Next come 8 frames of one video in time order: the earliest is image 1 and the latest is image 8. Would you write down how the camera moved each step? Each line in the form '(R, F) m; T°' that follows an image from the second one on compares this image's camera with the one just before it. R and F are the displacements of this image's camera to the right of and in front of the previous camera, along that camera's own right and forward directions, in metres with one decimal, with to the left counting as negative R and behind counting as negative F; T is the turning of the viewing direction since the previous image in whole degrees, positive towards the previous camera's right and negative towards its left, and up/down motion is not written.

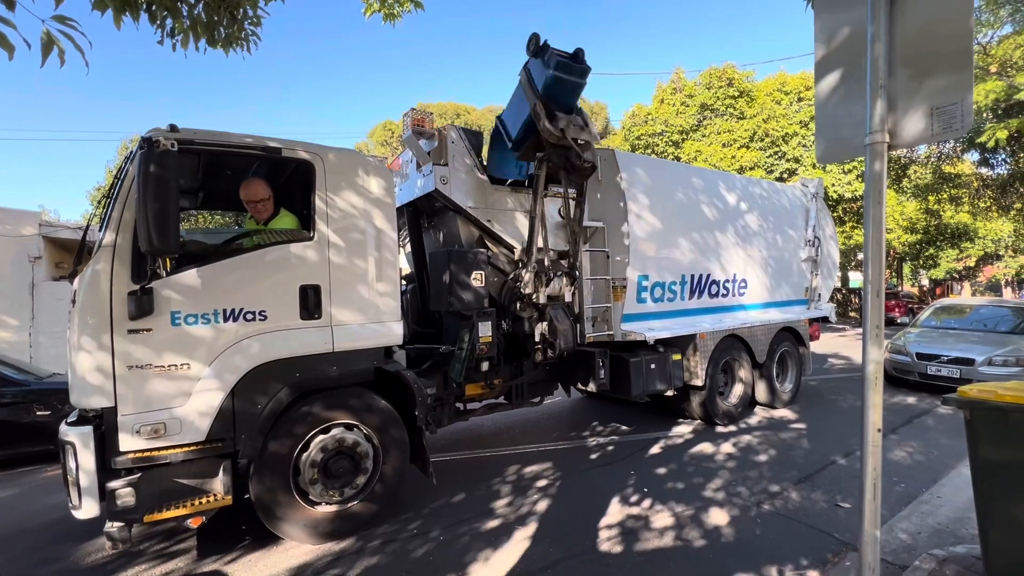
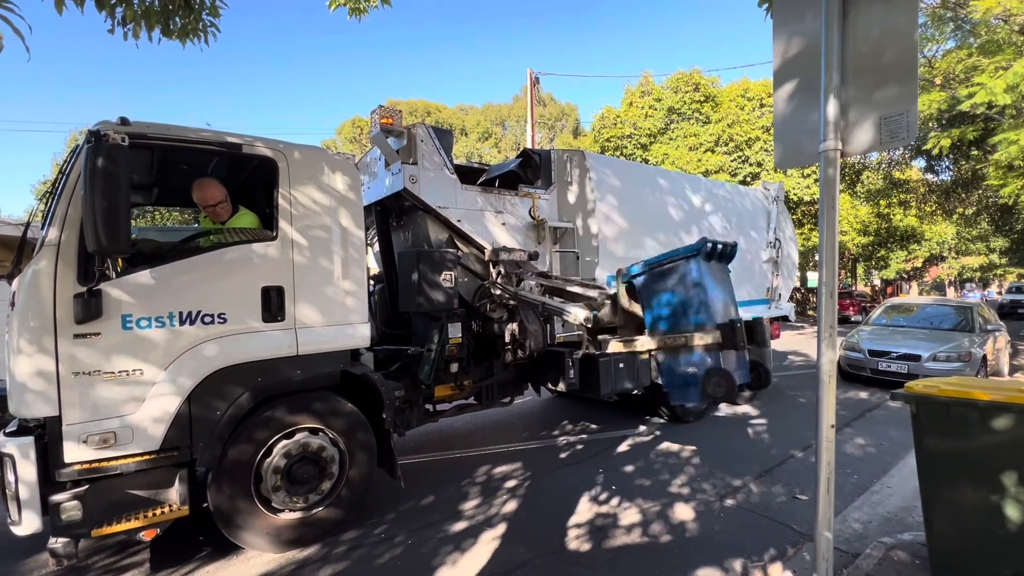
(0.0, 0.0) m; +3°
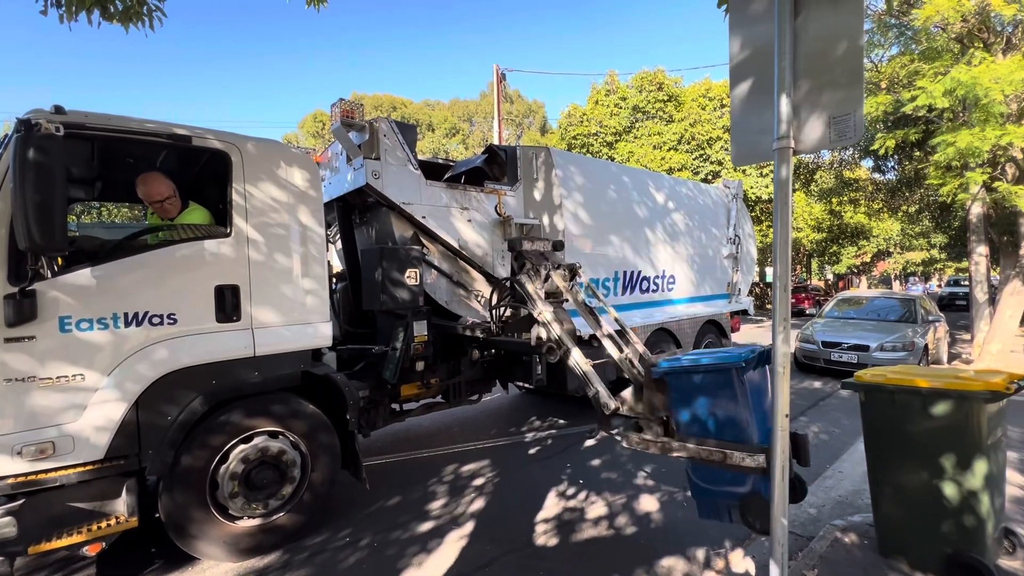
(0.0, 0.0) m; +4°
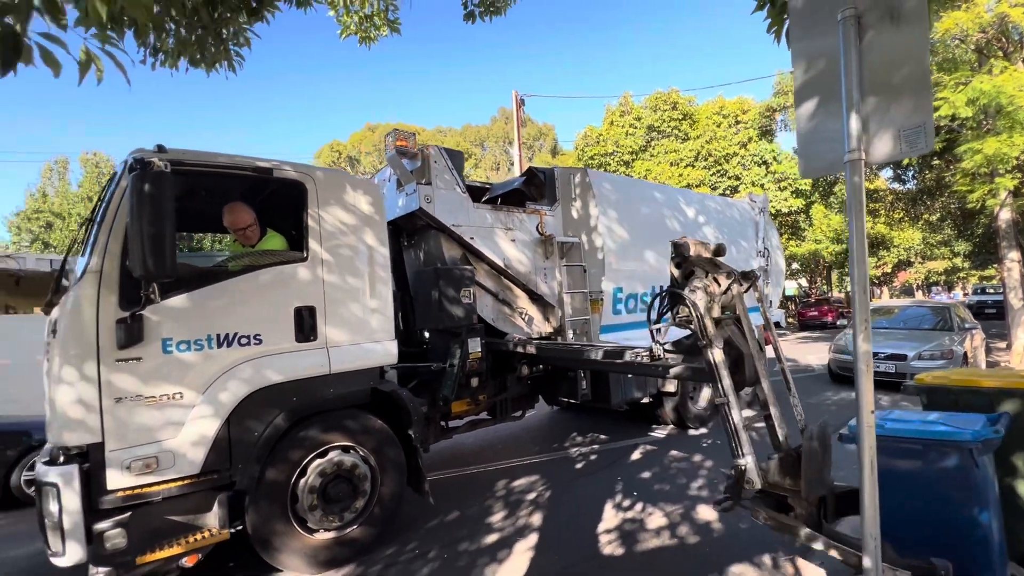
(-0.4, -0.2) m; -1°
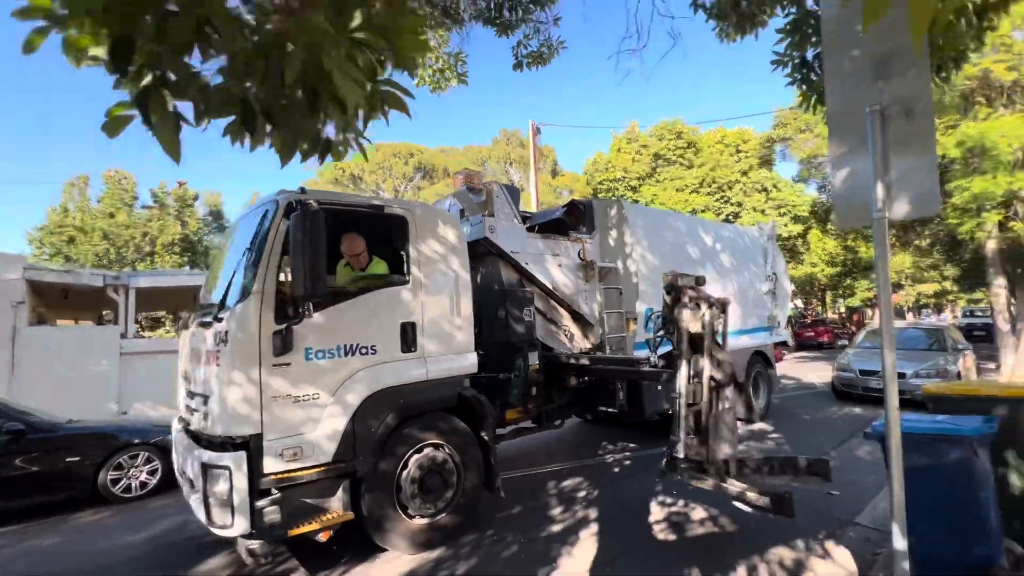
(-0.8, -0.7) m; +1°
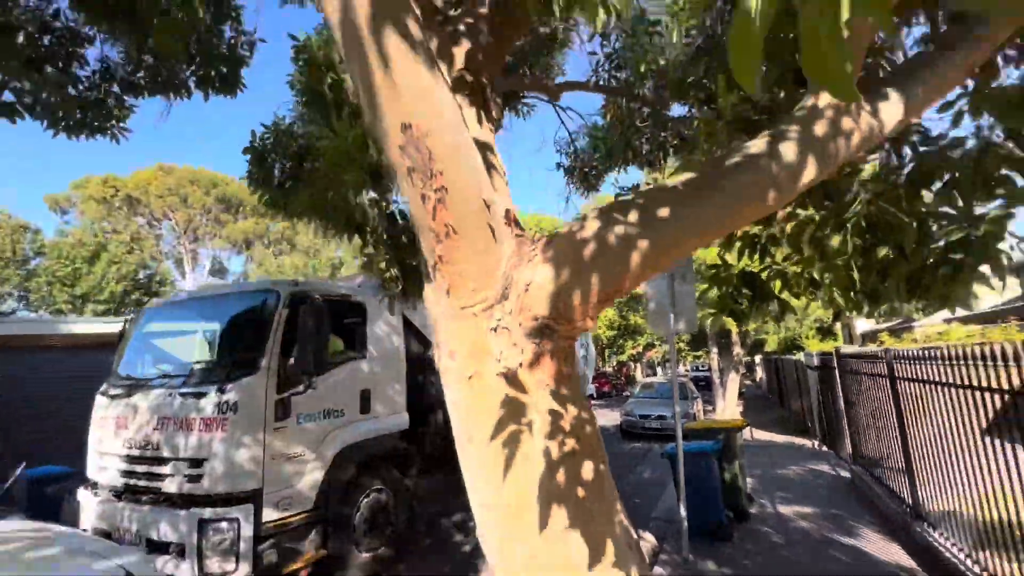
(-1.7, -1.5) m; +23°
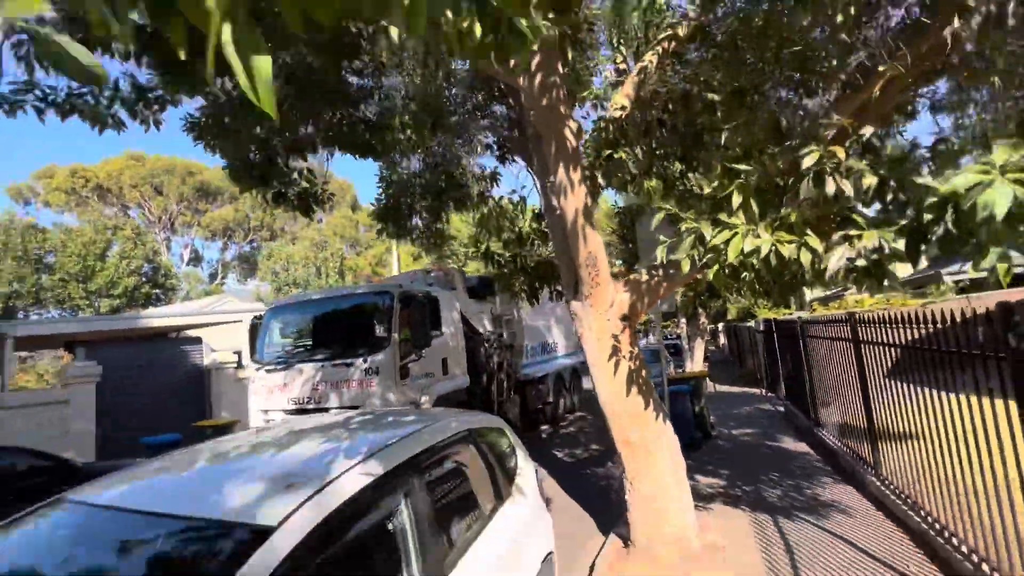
(-1.2, -2.4) m; +4°
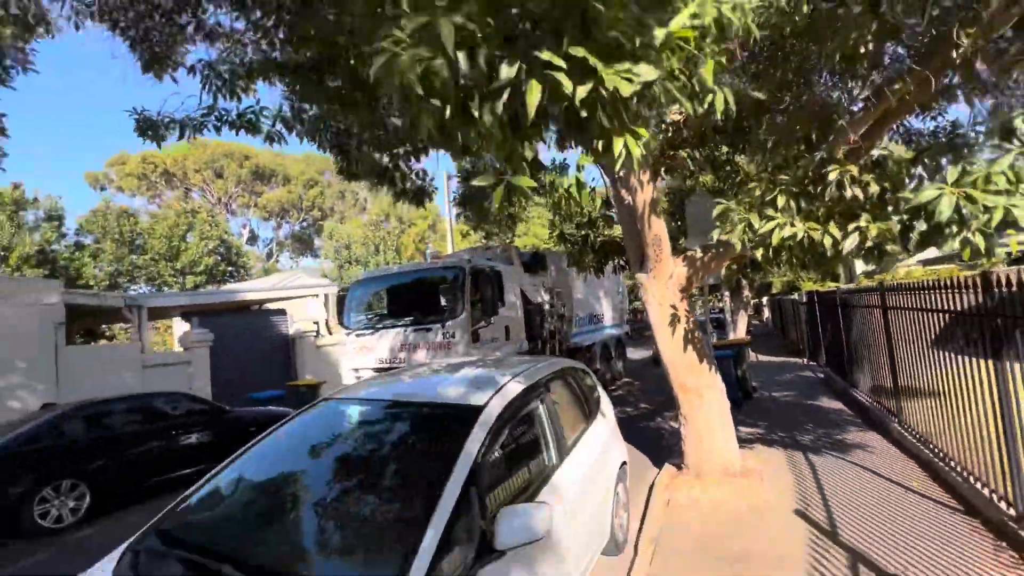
(-0.5, -1.2) m; -4°
